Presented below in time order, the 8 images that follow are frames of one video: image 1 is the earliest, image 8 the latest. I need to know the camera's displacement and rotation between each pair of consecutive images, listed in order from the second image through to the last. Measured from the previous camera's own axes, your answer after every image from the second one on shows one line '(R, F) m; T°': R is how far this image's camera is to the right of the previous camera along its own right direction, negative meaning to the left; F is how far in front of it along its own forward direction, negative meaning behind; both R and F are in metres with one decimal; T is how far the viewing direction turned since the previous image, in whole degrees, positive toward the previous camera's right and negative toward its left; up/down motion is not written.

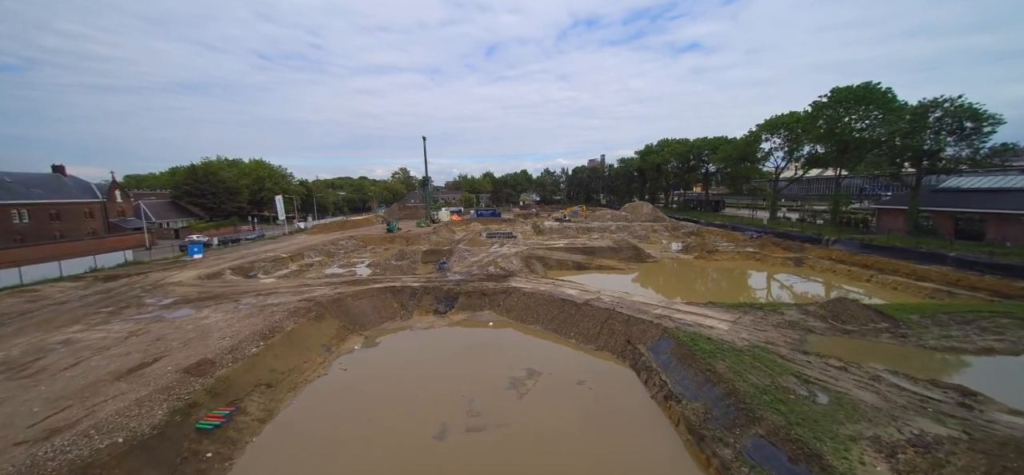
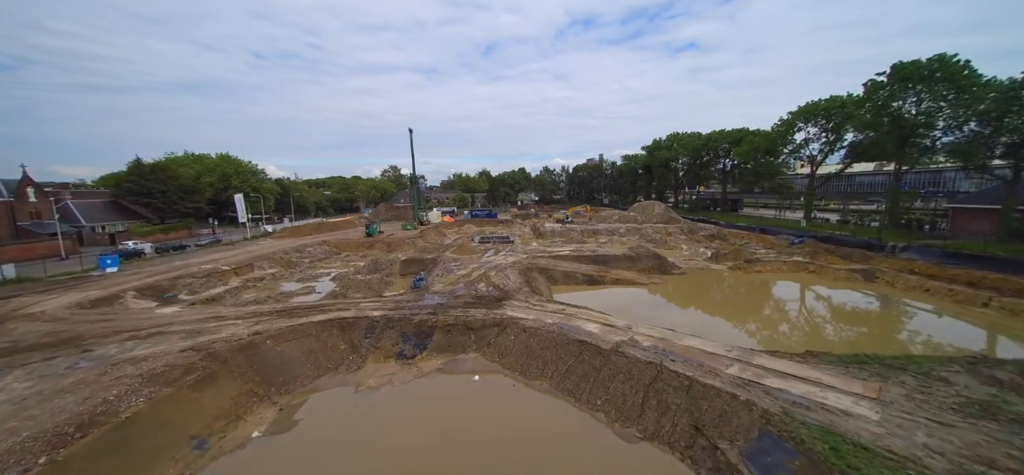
(+0.1, +4.8) m; 0°
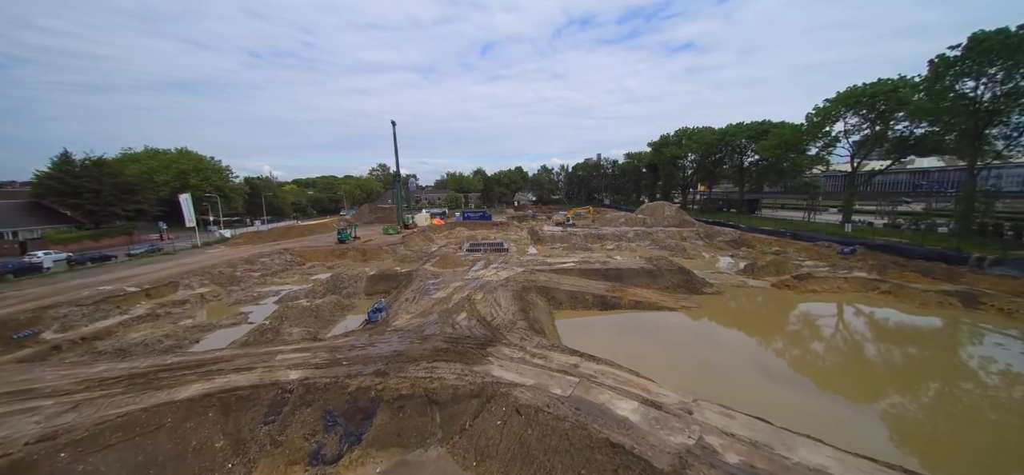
(+0.3, +4.4) m; +1°
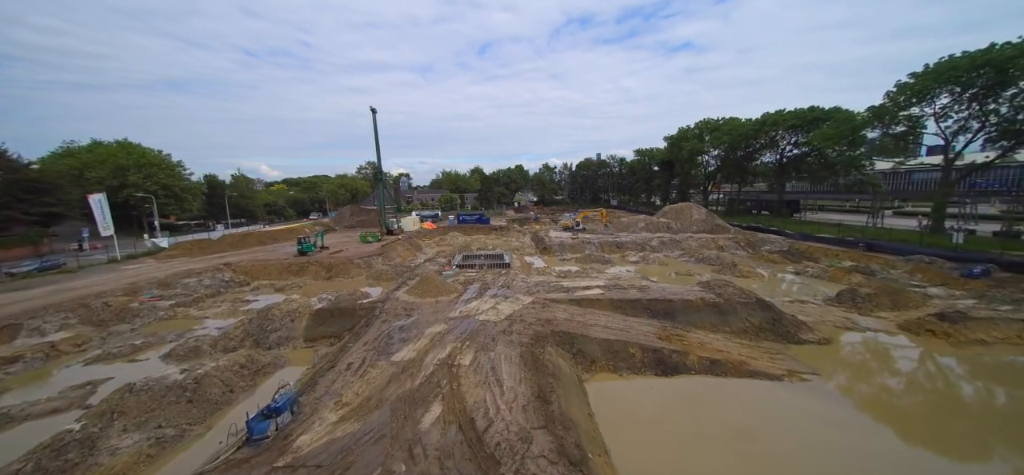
(-0.2, +5.7) m; 0°
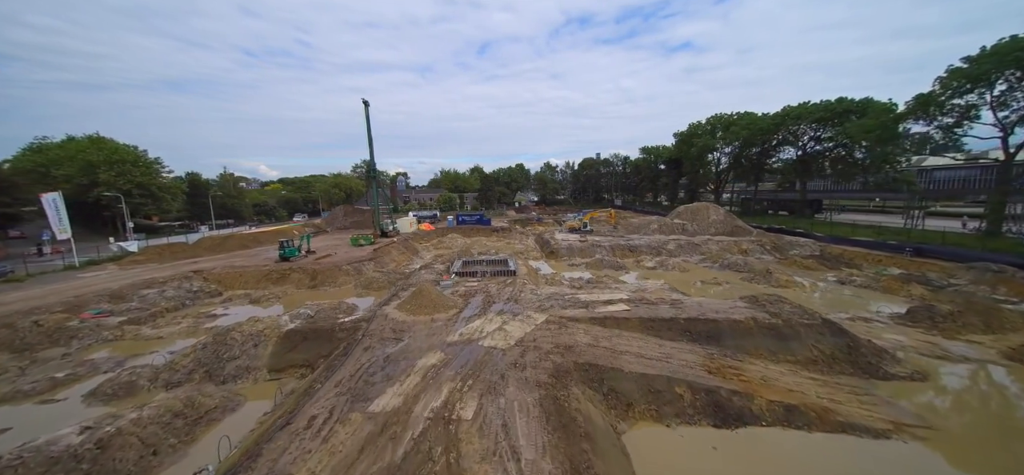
(-0.4, +2.4) m; 0°
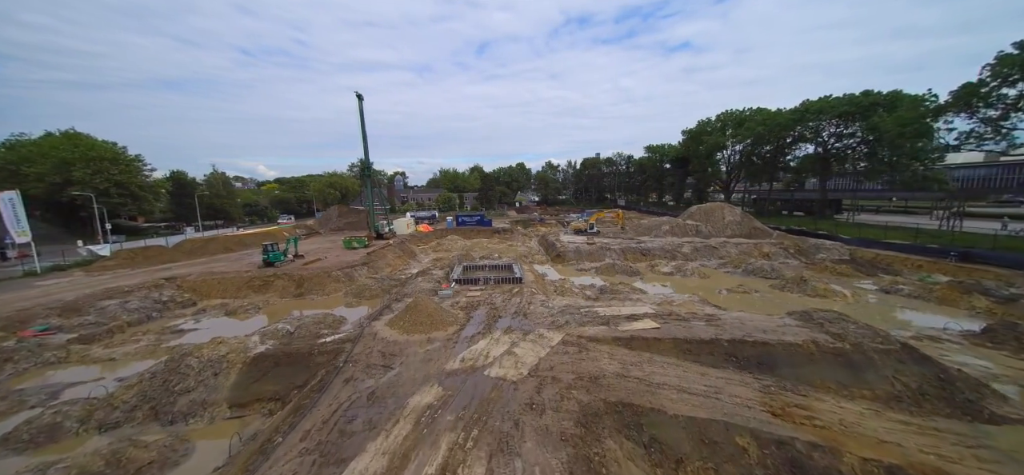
(-0.3, +1.8) m; 0°
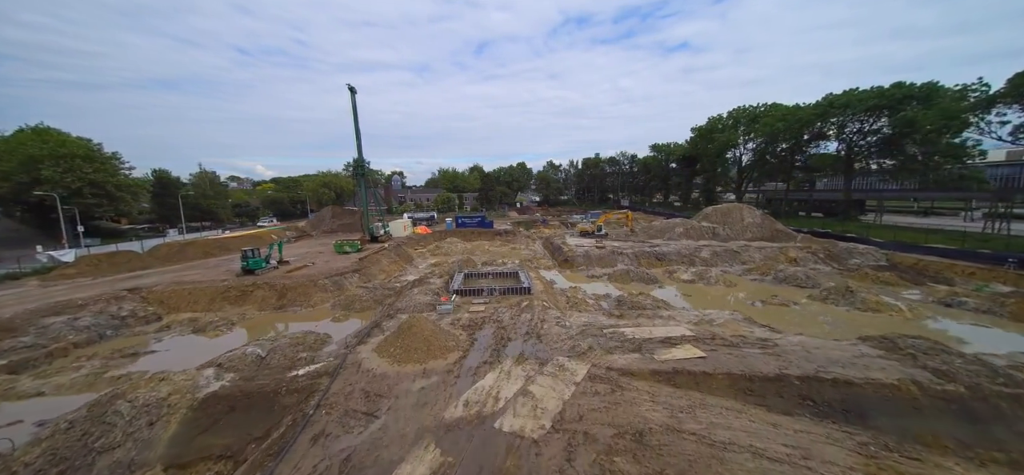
(-0.4, +1.9) m; 0°
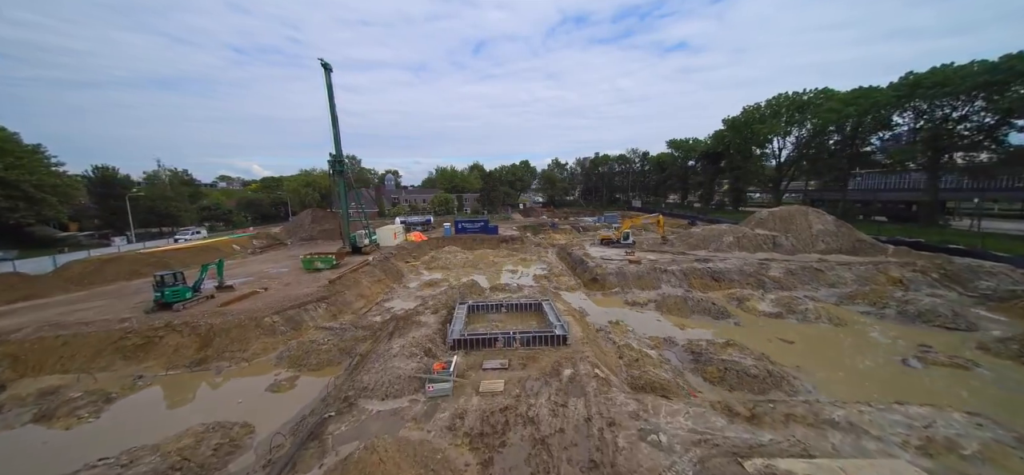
(-0.9, +5.2) m; 0°
